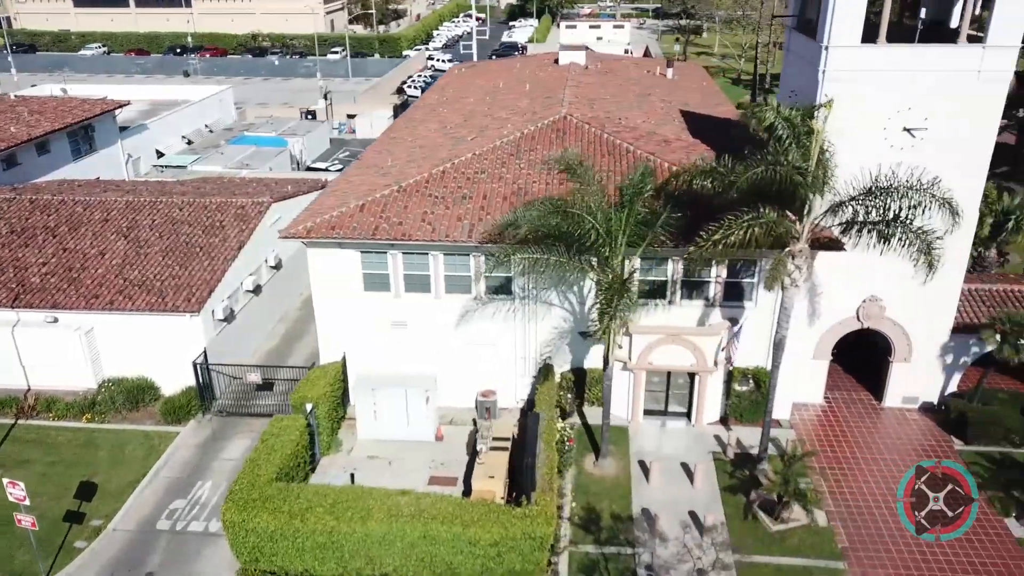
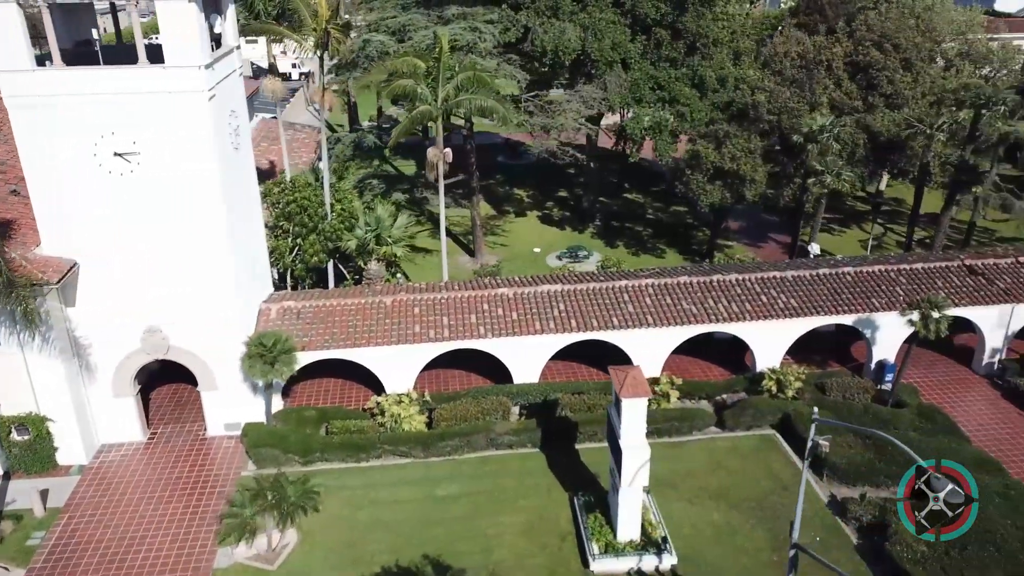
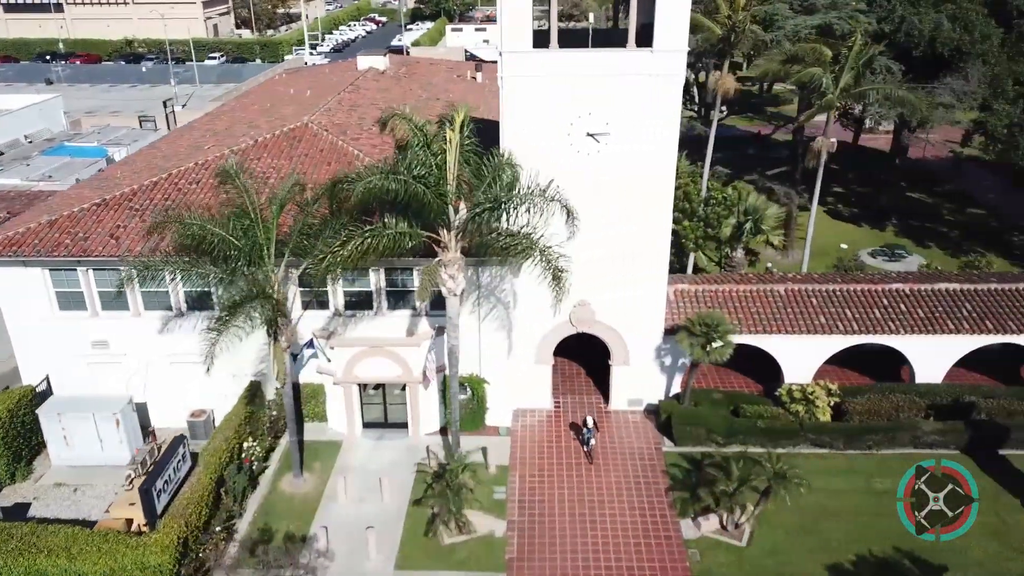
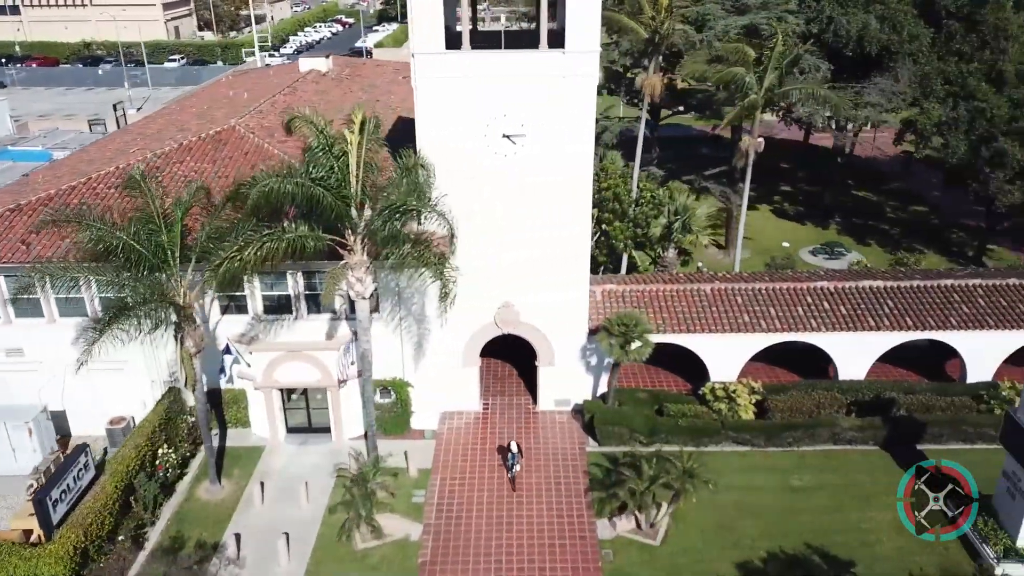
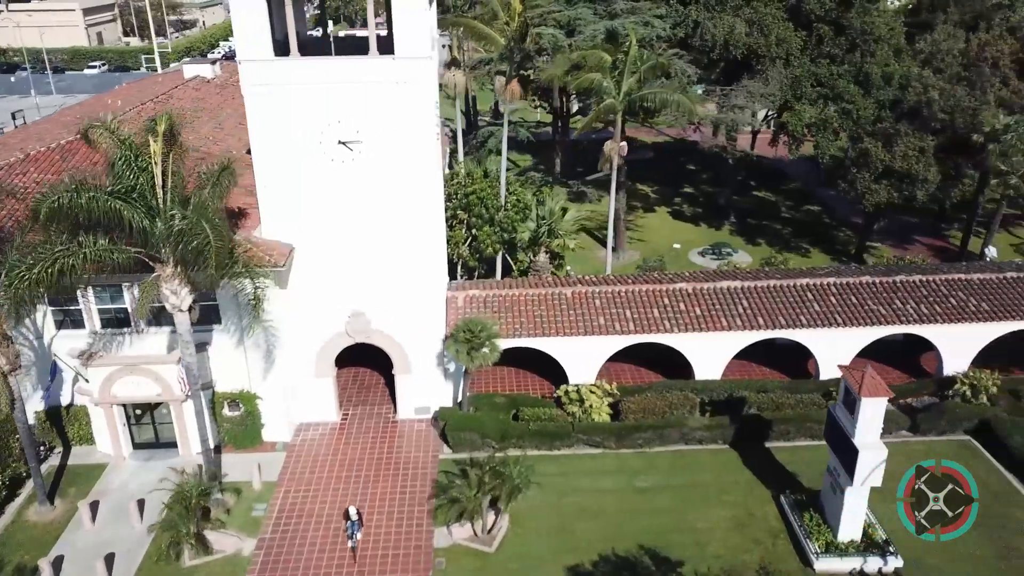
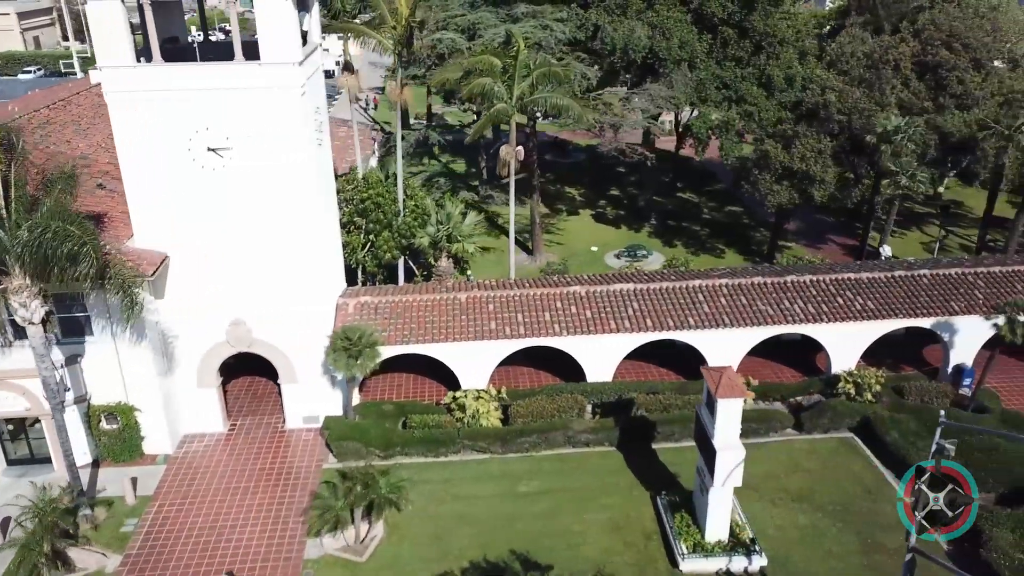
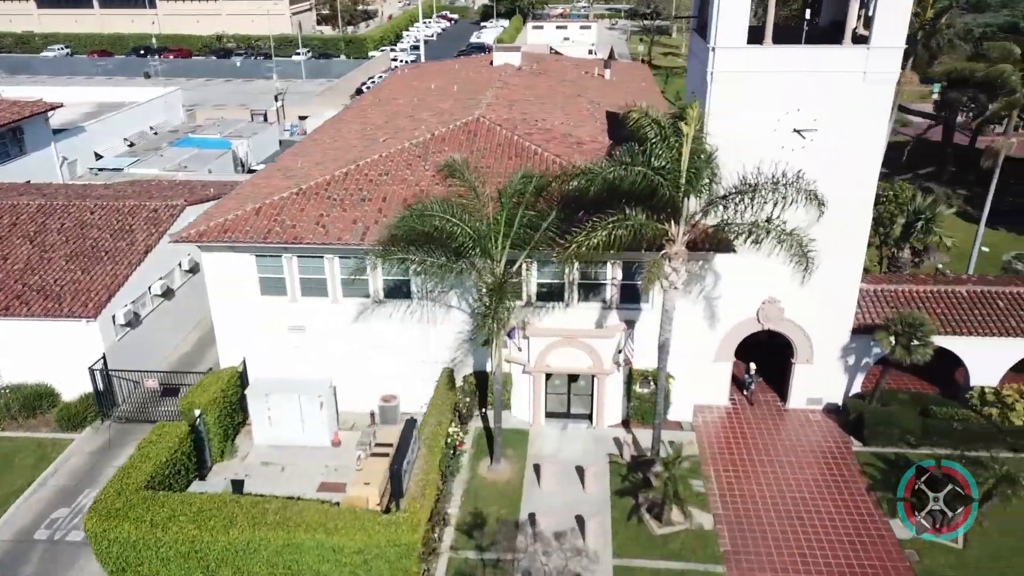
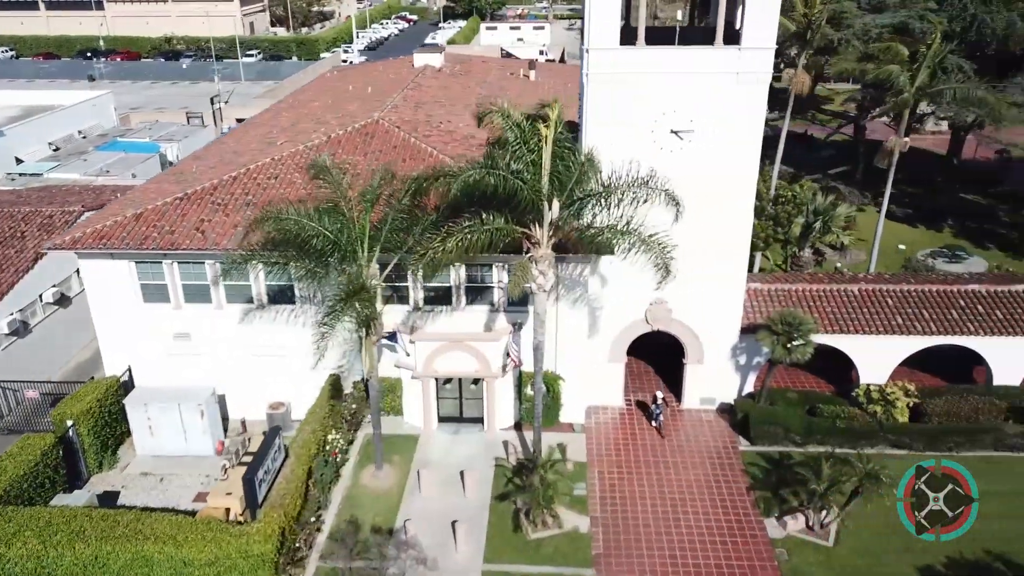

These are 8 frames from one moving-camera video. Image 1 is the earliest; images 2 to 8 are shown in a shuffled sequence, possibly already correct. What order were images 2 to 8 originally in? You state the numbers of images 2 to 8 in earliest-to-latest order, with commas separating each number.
7, 8, 3, 4, 5, 6, 2
